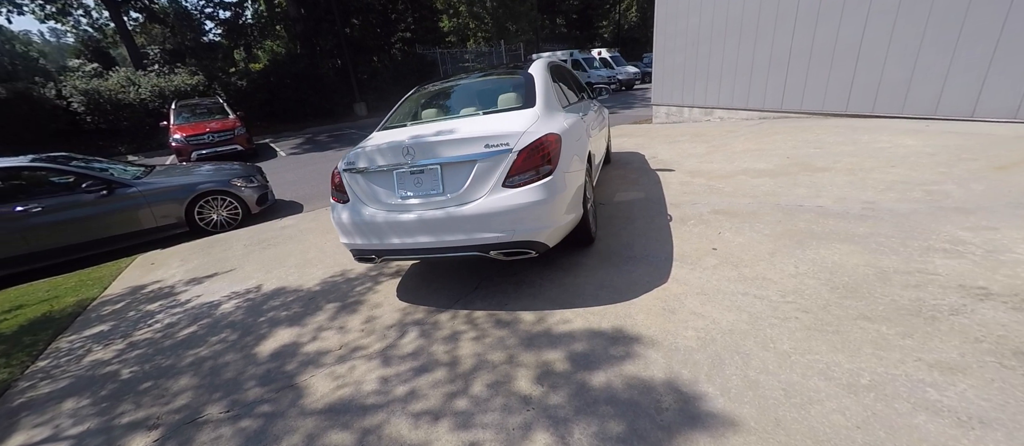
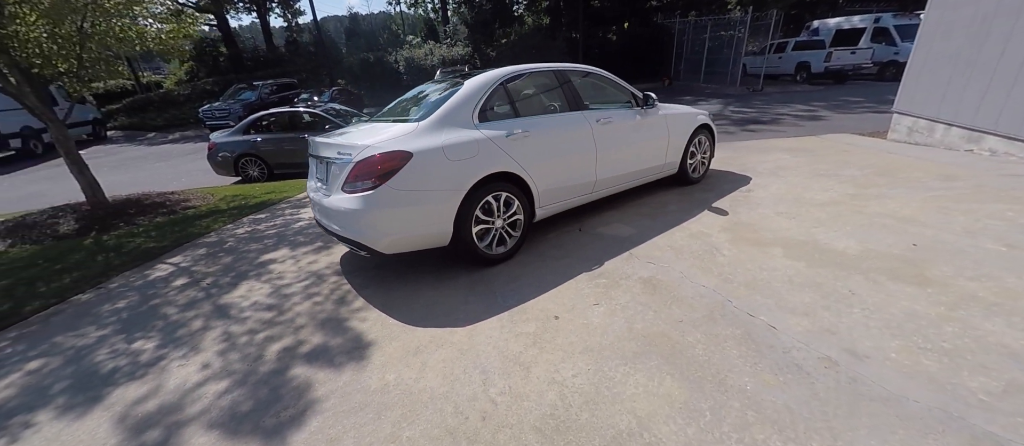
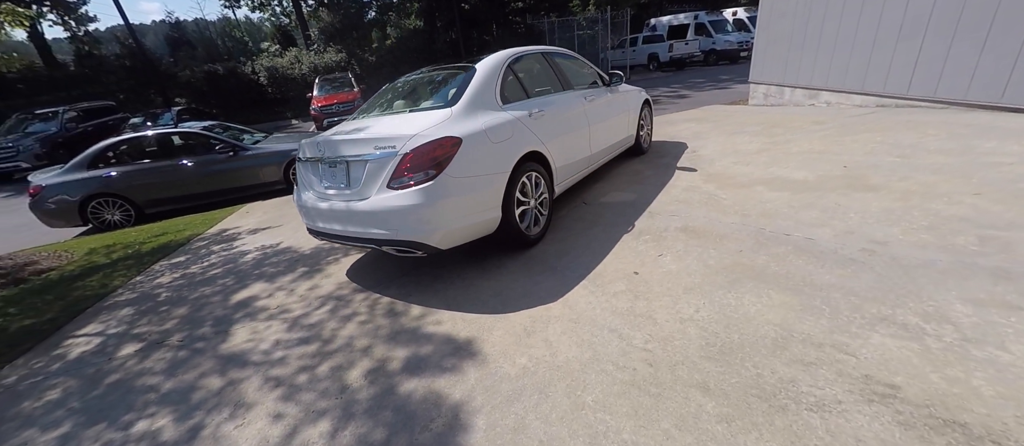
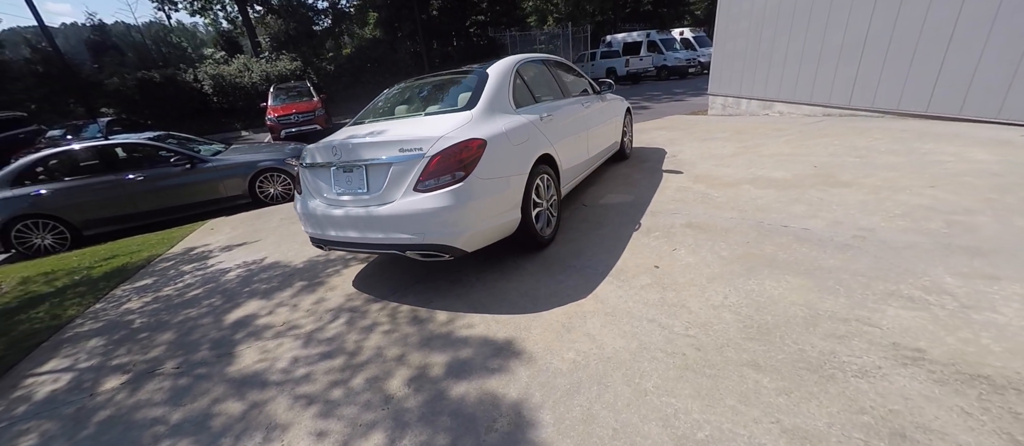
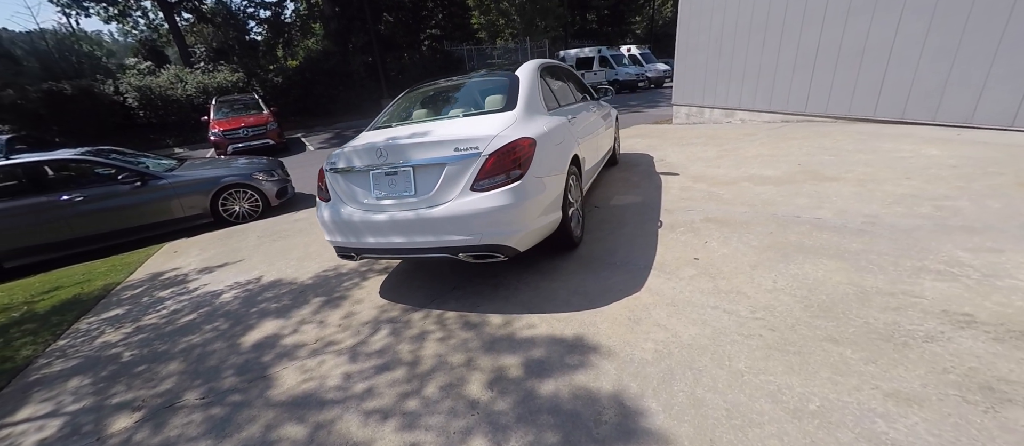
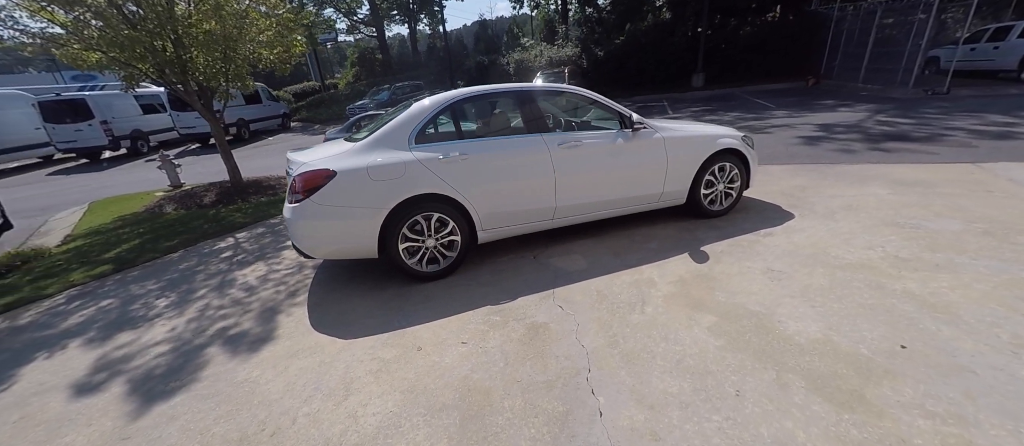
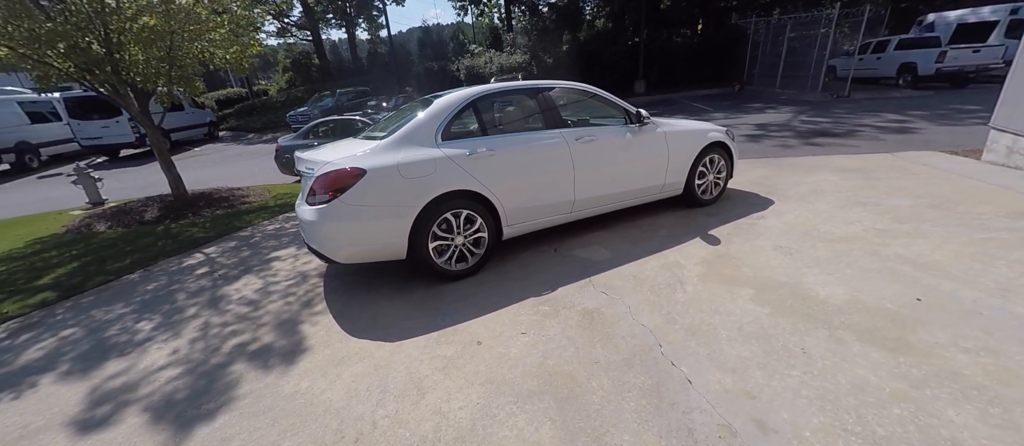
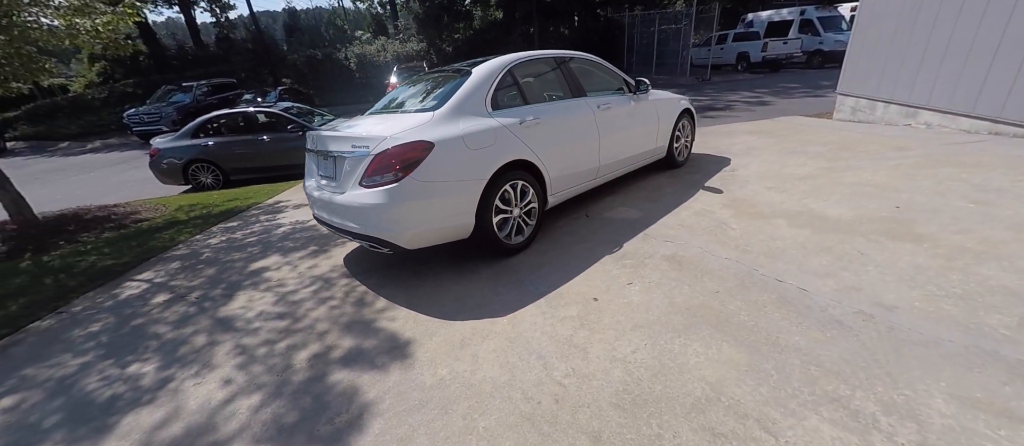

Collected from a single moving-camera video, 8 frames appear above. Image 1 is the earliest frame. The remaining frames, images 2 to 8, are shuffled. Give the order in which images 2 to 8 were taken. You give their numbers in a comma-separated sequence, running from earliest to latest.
5, 4, 3, 8, 2, 7, 6
